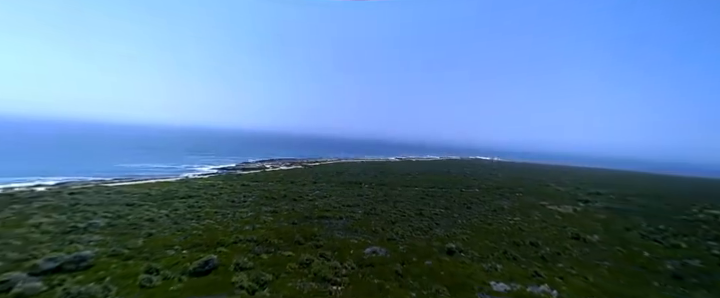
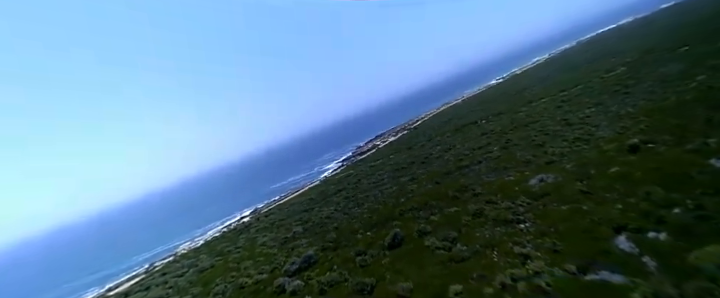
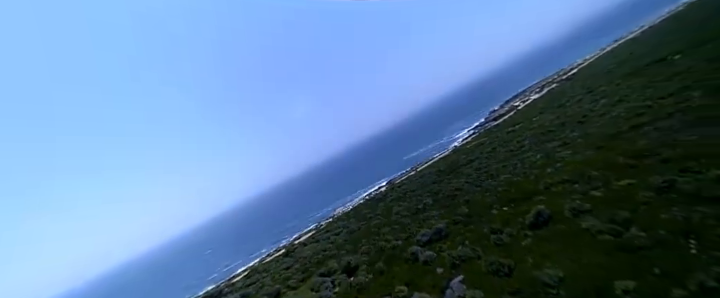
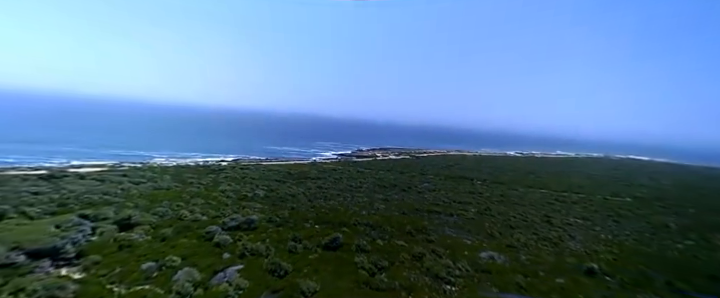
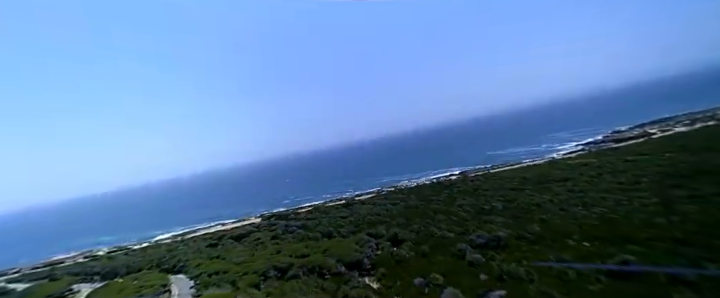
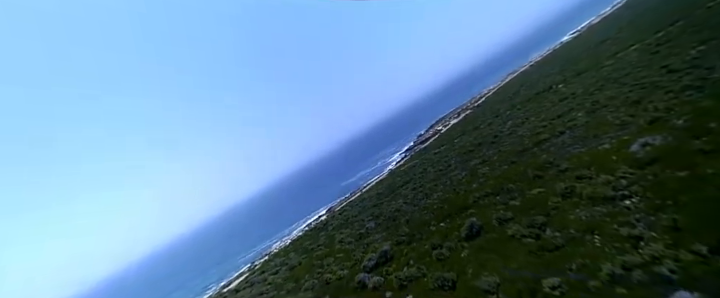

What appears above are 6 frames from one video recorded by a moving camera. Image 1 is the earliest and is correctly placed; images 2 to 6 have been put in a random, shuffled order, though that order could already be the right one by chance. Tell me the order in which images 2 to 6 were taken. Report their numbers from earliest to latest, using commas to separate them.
4, 2, 6, 3, 5
